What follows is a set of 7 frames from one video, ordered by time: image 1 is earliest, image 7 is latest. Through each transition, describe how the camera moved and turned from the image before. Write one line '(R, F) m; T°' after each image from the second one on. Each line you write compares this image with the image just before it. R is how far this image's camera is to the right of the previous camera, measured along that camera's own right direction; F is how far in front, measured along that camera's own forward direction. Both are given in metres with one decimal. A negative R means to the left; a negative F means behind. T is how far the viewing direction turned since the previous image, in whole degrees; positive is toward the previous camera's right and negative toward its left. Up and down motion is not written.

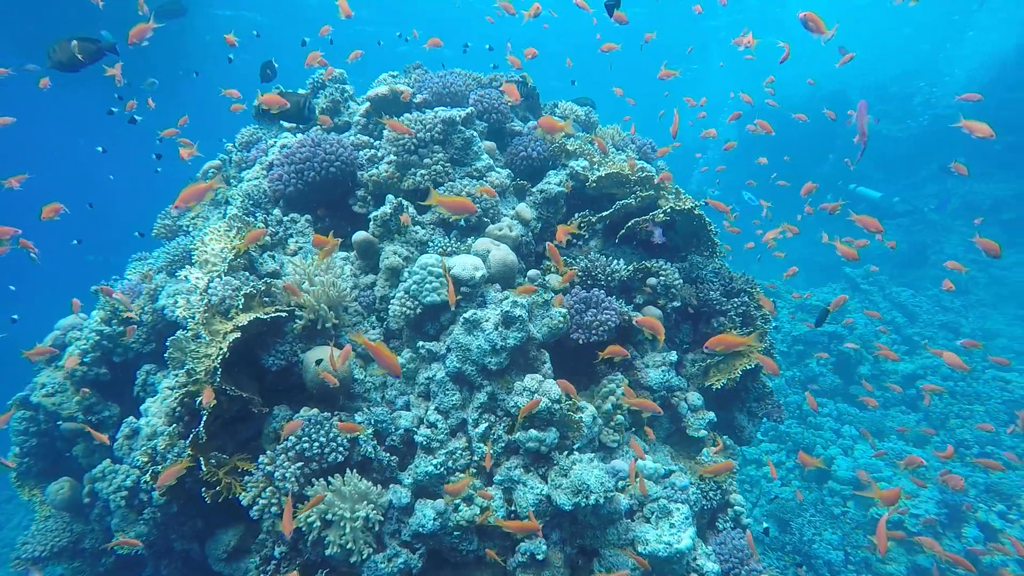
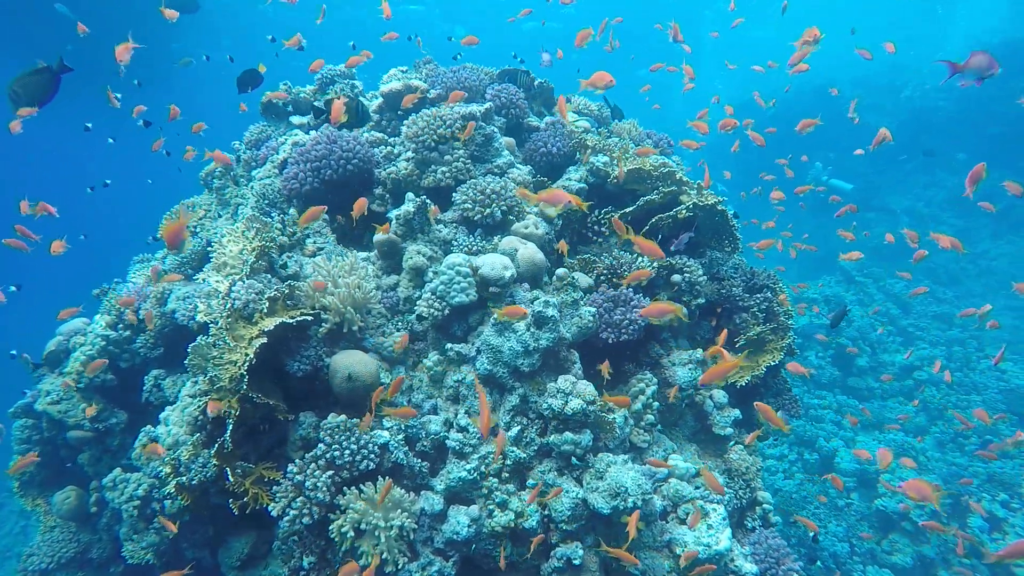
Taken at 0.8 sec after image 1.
(-0.4, +0.1) m; +1°
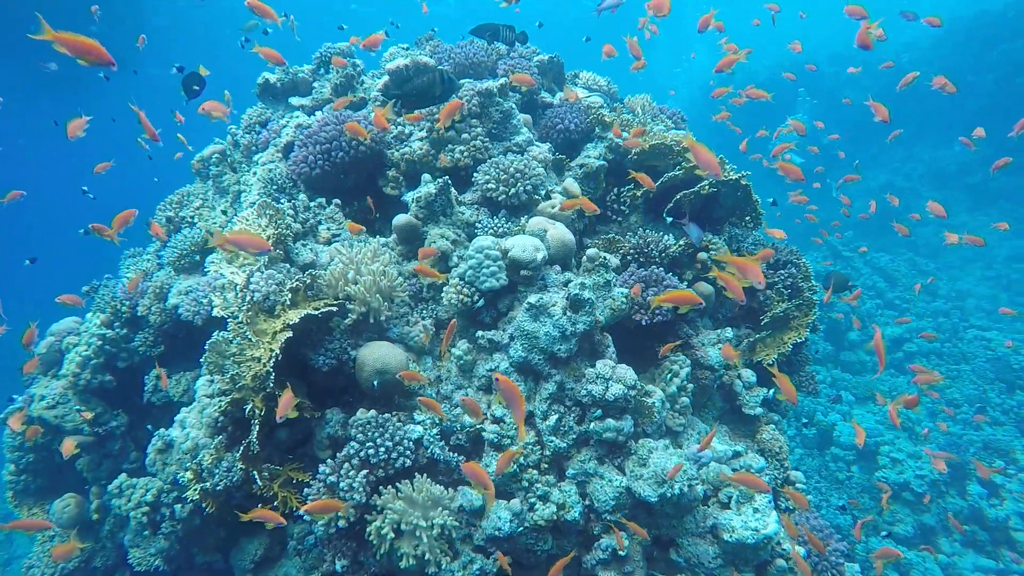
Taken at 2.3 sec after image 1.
(-0.4, +0.3) m; +2°
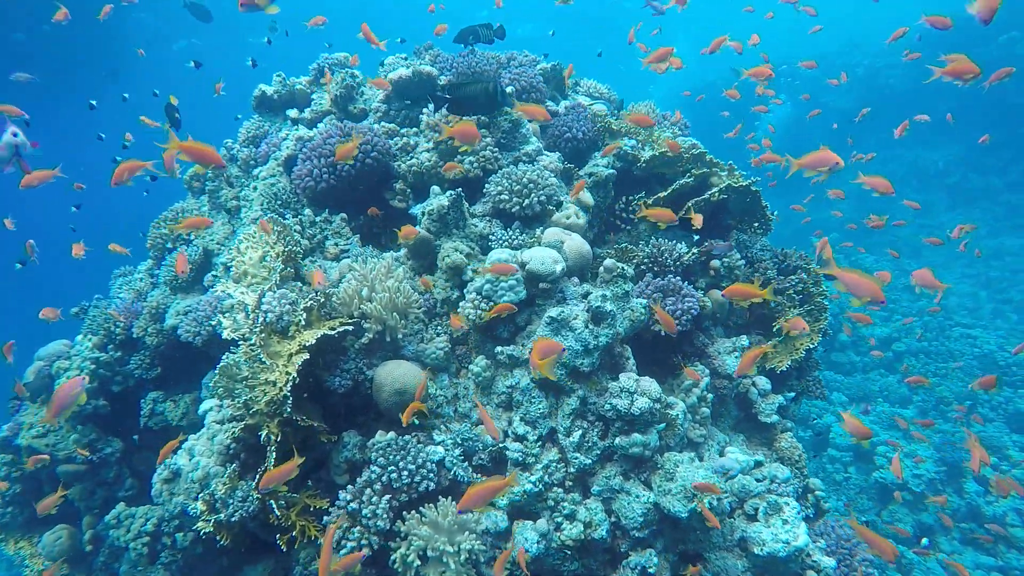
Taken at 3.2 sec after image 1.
(-0.3, +0.1) m; +2°
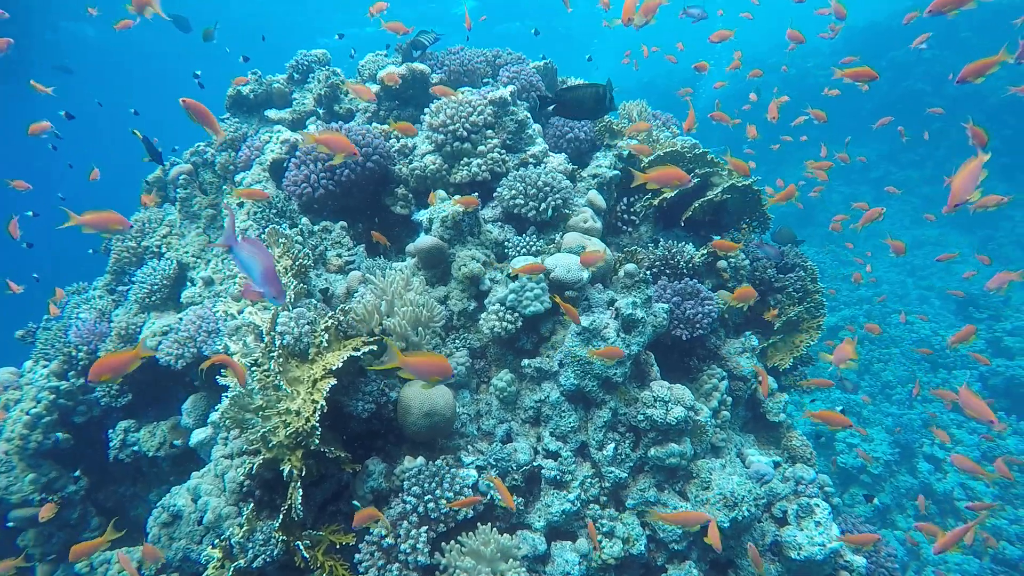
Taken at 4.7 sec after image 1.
(-0.7, +0.3) m; +5°
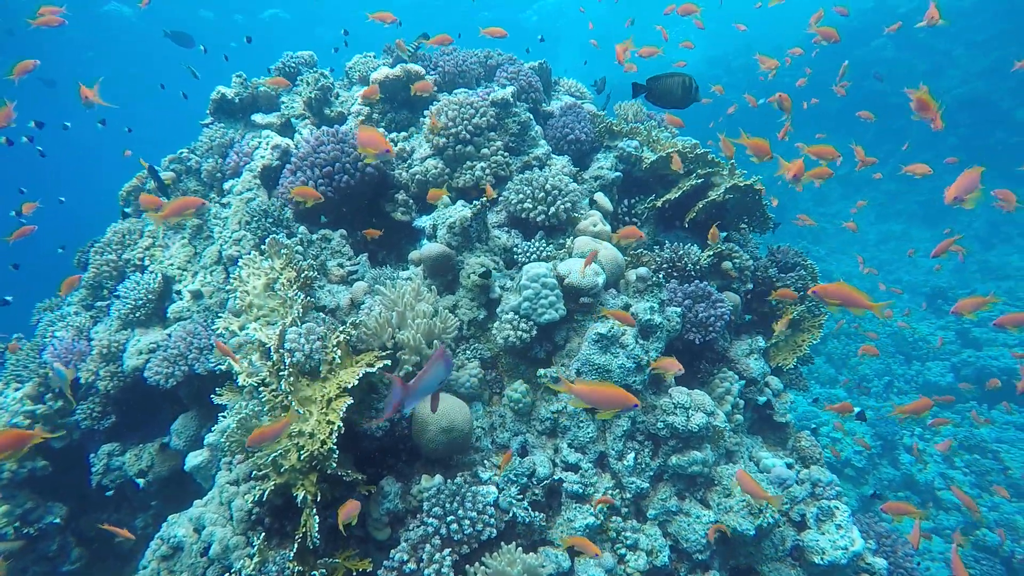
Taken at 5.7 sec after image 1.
(-0.3, +0.2) m; +3°
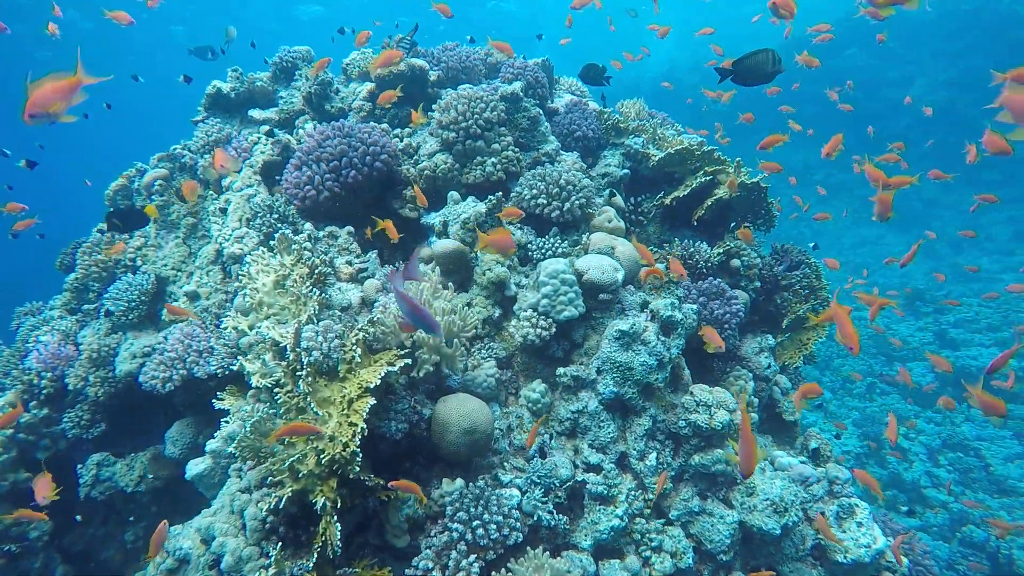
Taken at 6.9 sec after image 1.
(-0.3, +0.1) m; +2°
